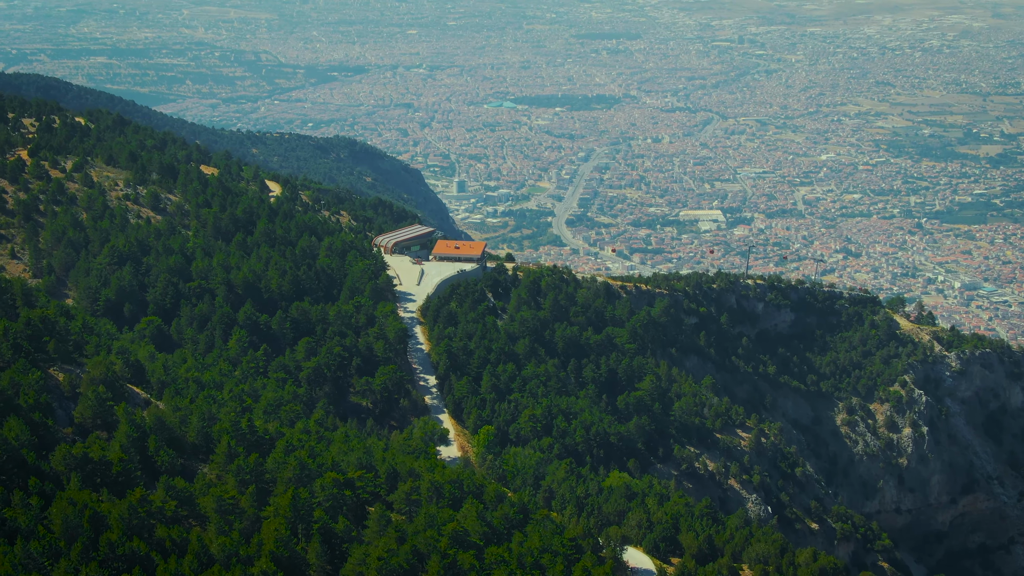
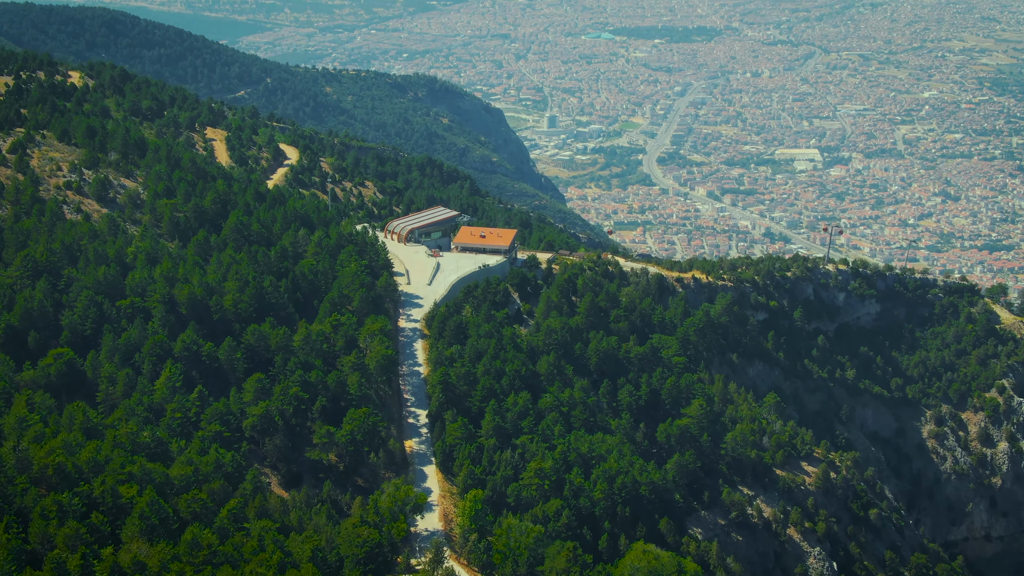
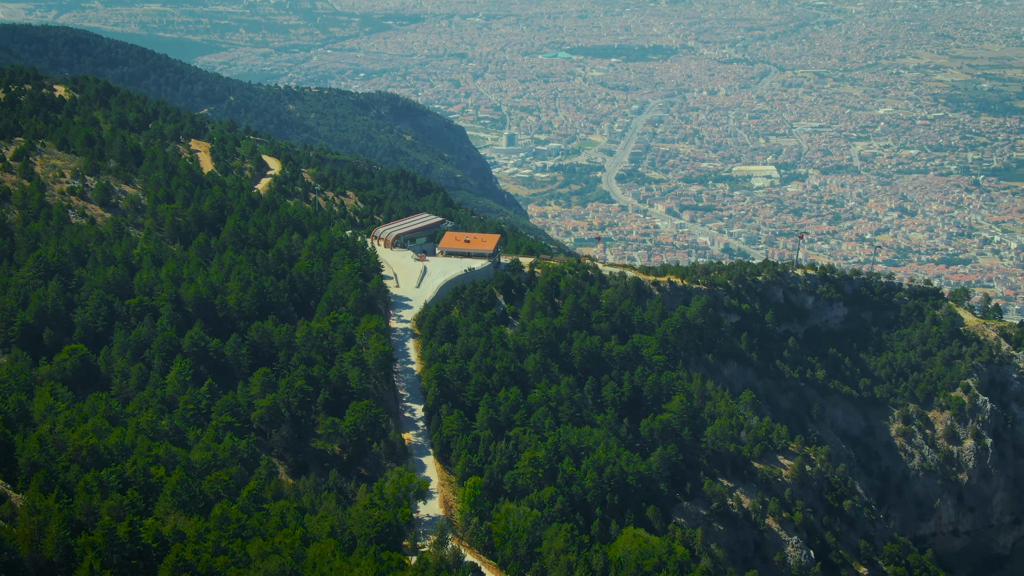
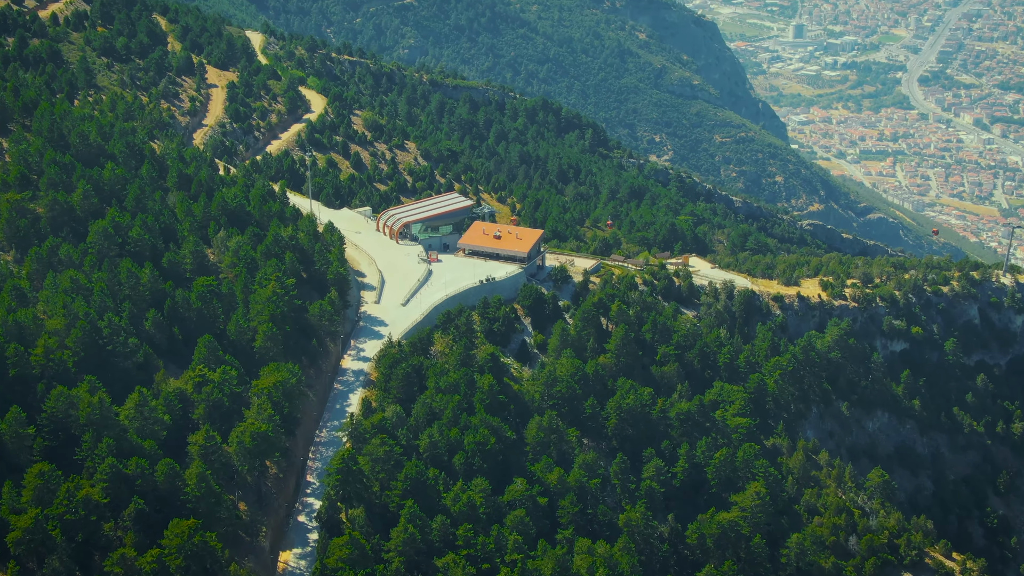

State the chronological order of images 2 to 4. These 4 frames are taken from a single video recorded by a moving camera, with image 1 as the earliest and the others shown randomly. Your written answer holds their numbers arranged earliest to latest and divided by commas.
3, 2, 4
